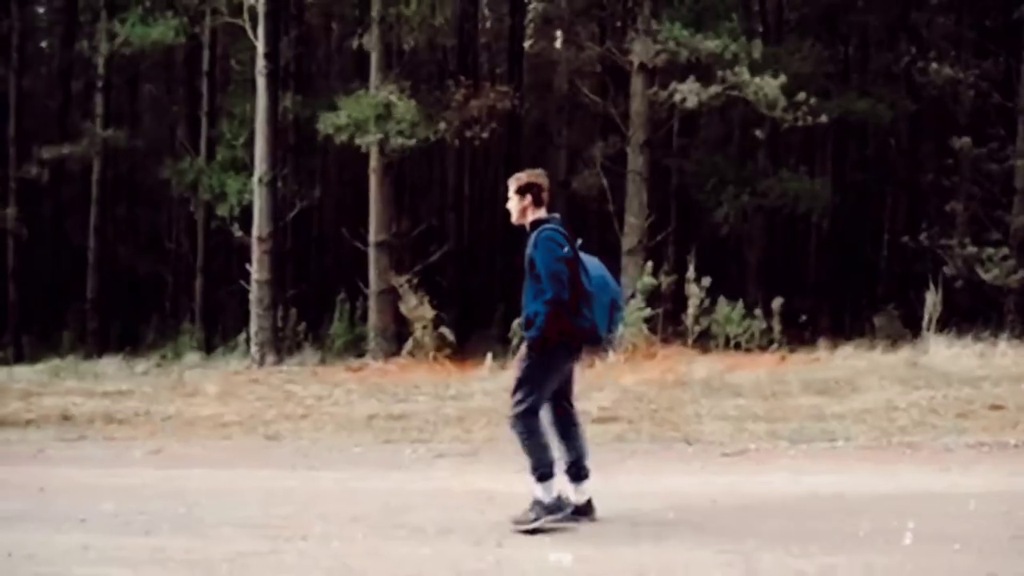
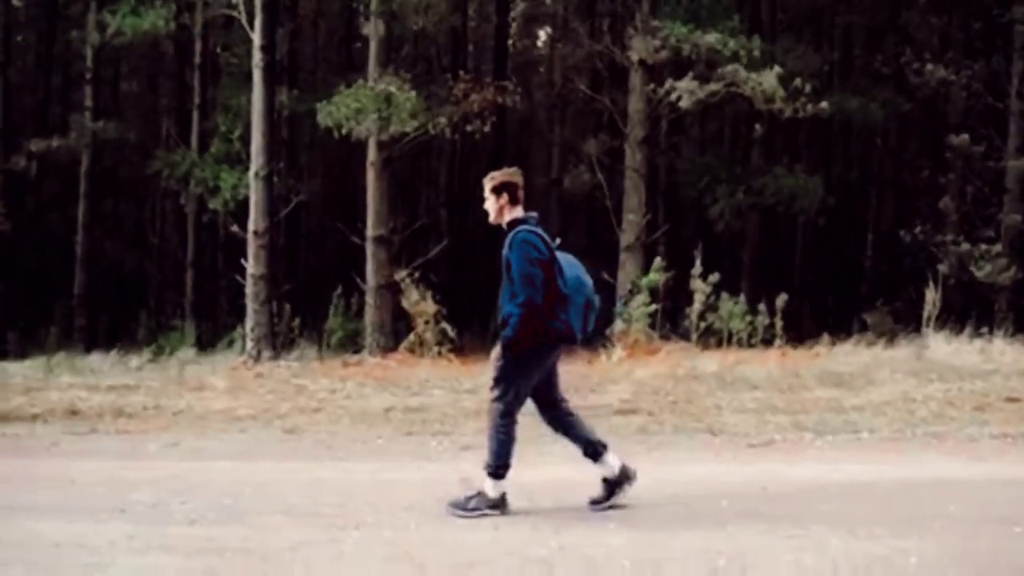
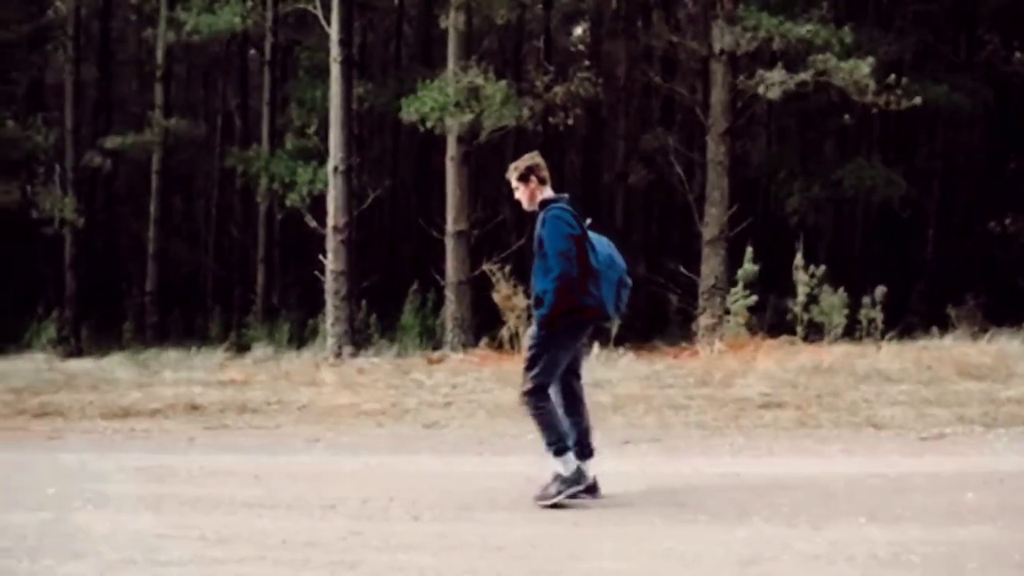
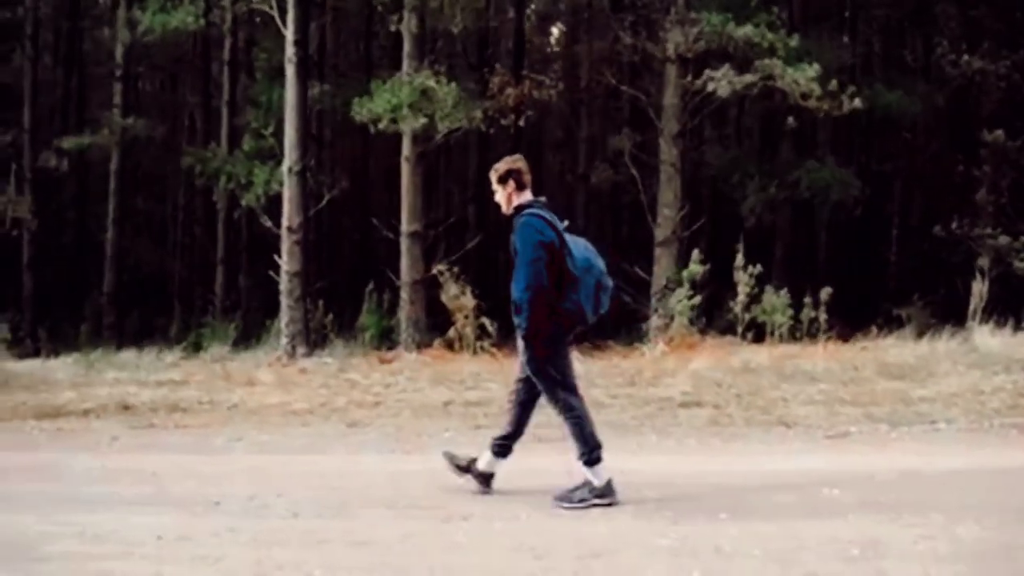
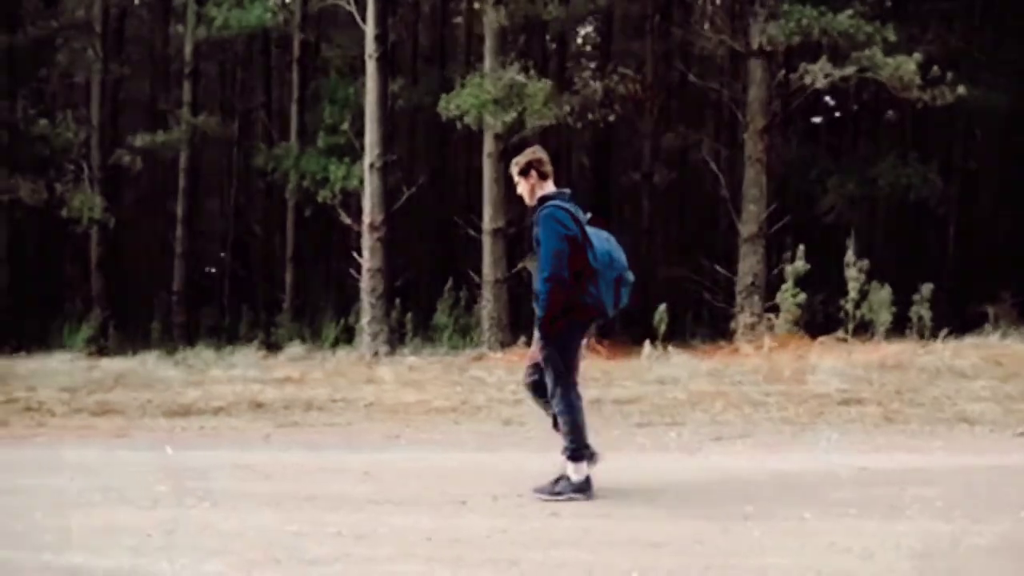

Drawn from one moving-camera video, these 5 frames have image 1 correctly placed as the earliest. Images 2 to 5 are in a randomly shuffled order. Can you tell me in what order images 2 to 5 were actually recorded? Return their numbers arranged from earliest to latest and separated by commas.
2, 4, 3, 5
